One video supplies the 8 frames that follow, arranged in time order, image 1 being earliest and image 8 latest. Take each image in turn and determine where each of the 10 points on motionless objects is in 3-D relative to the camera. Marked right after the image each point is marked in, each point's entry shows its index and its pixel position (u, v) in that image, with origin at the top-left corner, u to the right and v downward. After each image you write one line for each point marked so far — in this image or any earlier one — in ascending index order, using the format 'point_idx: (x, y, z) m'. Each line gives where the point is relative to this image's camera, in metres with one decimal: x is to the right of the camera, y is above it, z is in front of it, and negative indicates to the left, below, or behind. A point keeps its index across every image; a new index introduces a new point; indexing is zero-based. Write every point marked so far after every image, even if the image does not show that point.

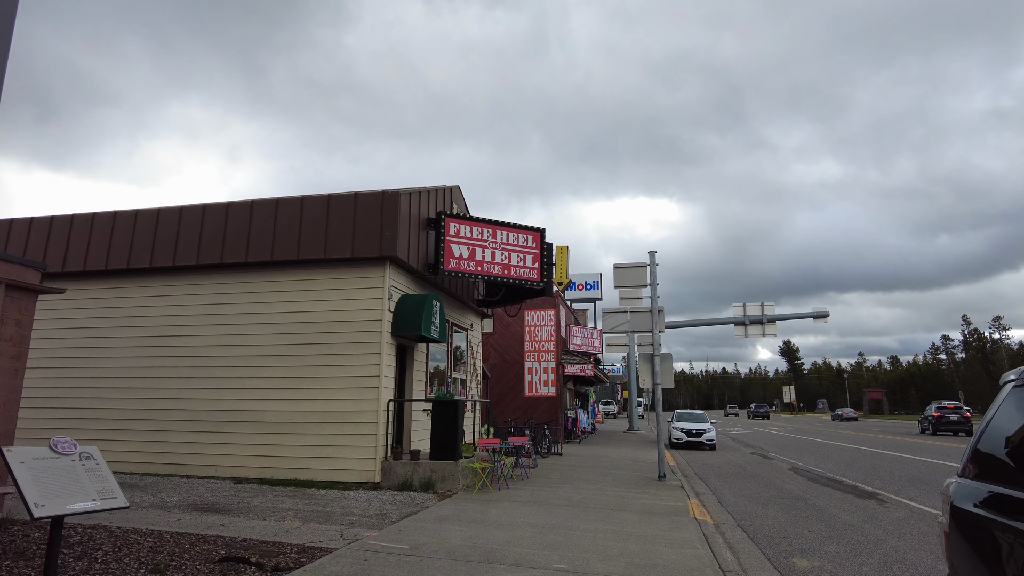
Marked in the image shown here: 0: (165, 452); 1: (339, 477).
0: (-5.9, -2.8, +10.7) m
1: (-2.7, -3.0, +10.0) m
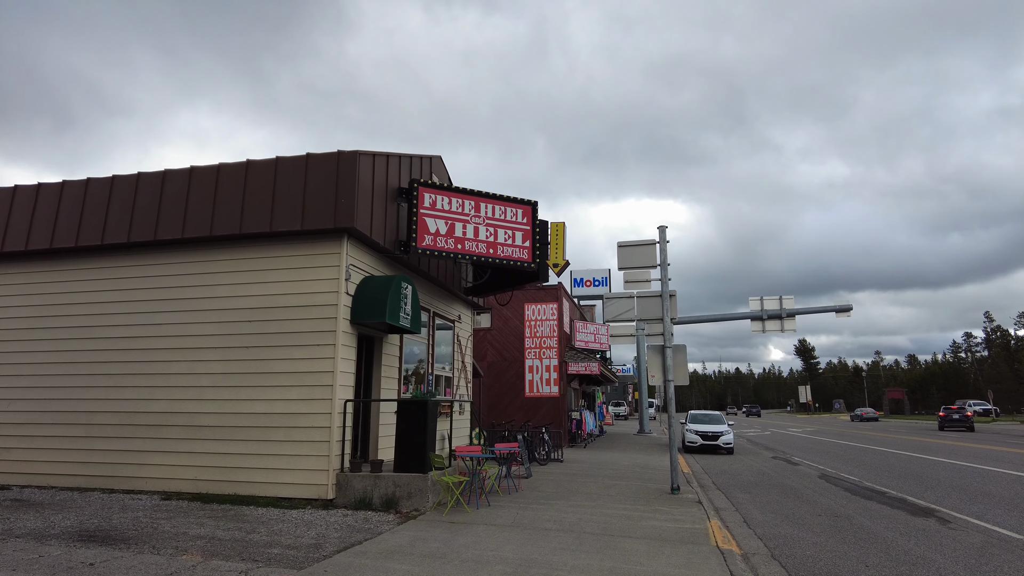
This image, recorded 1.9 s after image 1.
0: (-6.1, -2.5, +9.1) m
1: (-3.0, -2.7, +8.3) m
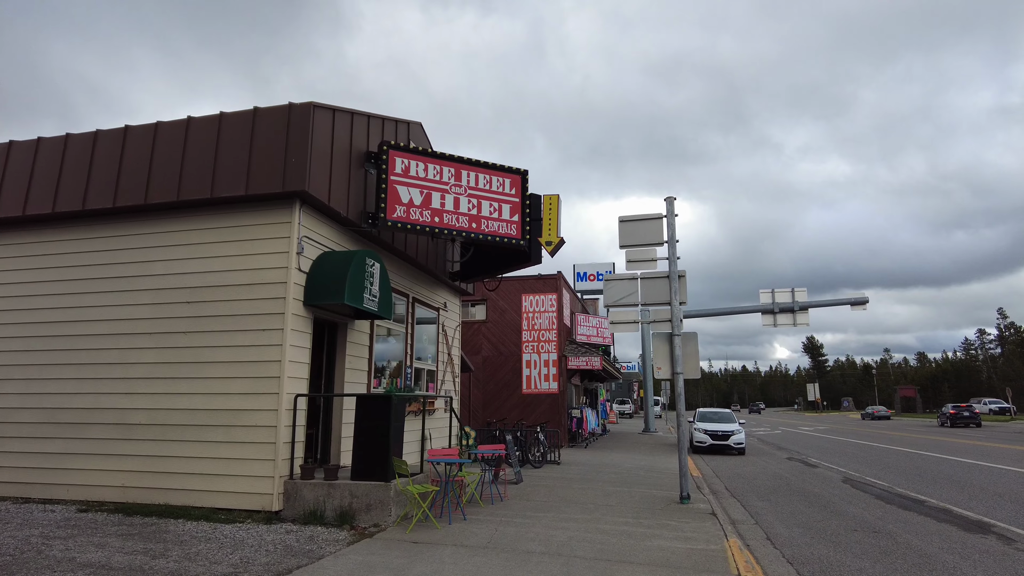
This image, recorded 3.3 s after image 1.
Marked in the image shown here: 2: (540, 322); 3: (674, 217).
0: (-6.3, -2.2, +7.8) m
1: (-3.2, -2.4, +7.0) m
2: (+0.8, -1.0, +19.5) m
3: (+2.4, +1.1, +9.4) m
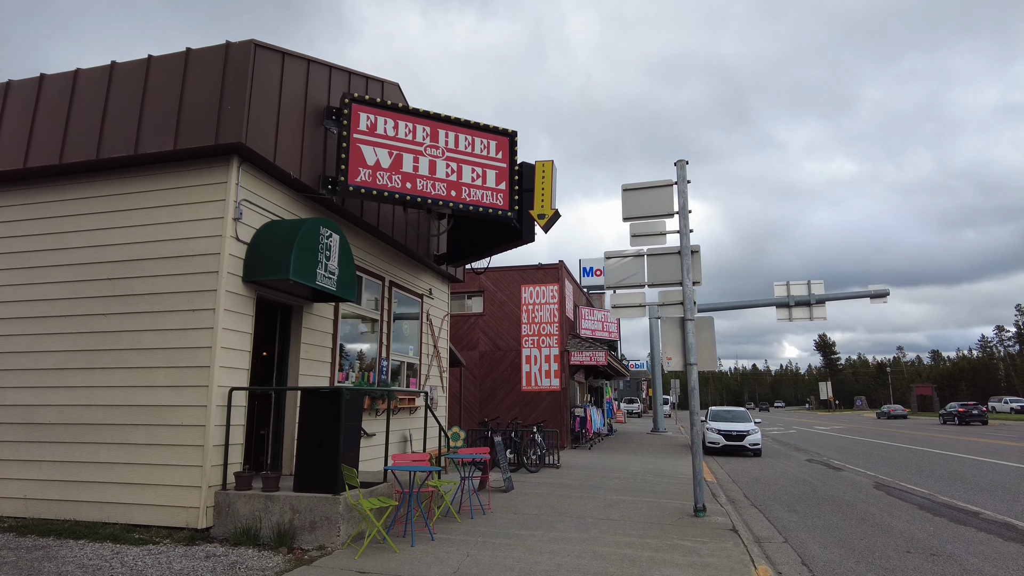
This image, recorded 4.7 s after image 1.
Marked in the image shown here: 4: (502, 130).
0: (-6.5, -2.0, +6.7) m
1: (-3.4, -2.1, +5.8) m
2: (+0.8, -0.7, +18.2) m
3: (+2.2, +1.4, +8.1) m
4: (-0.1, +2.1, +8.4) m
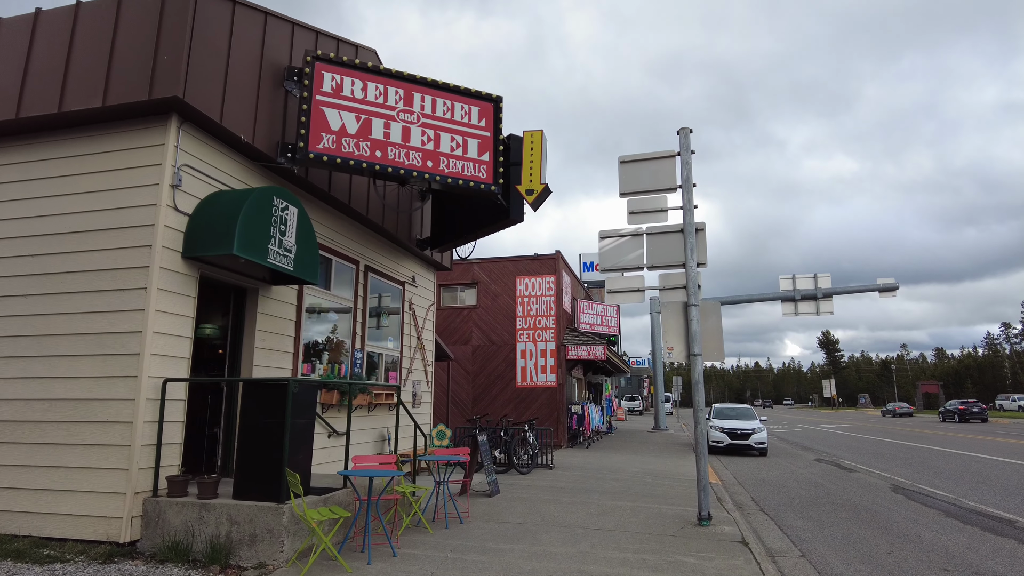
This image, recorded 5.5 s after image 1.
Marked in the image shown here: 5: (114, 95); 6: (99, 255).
0: (-6.7, -1.8, +5.9) m
1: (-3.6, -1.9, +5.0) m
2: (+0.6, -0.5, +17.4) m
3: (+2.1, +1.6, +7.3) m
4: (-0.3, +2.3, +7.6) m
5: (-3.4, +1.7, +5.5) m
6: (-3.5, +0.3, +5.4) m
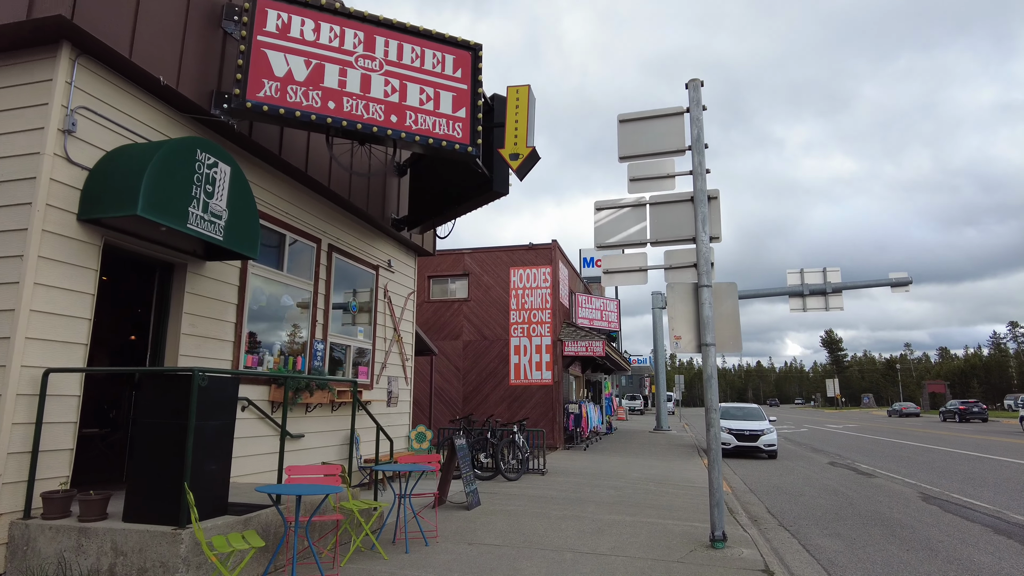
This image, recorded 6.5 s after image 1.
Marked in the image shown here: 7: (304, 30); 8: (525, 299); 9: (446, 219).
0: (-6.9, -1.5, +4.8) m
1: (-3.8, -1.7, +4.0) m
2: (+0.4, -0.3, +16.4) m
3: (+1.9, +1.8, +6.2) m
4: (-0.5, +2.5, +6.6) m
5: (-3.6, +1.9, +4.4) m
6: (-3.7, +0.5, +4.4) m
7: (-1.9, +2.4, +5.8) m
8: (+0.3, -0.3, +16.5) m
9: (-0.9, +1.0, +8.6) m
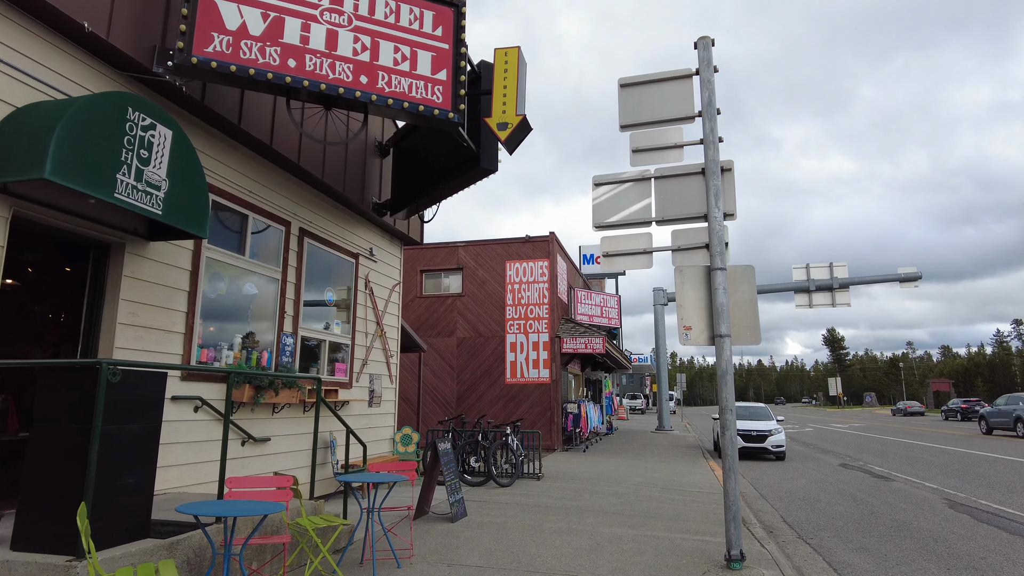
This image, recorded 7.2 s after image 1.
0: (-7.0, -1.4, +4.1) m
1: (-3.9, -1.6, +3.3) m
2: (+0.3, -0.1, +15.6) m
3: (+1.7, +1.9, +5.5) m
4: (-0.6, +2.7, +5.8) m
5: (-3.7, +2.0, +3.7) m
6: (-3.9, +0.6, +3.6) m
7: (-2.0, +2.5, +5.1) m
8: (+0.2, -0.1, +15.8) m
9: (-1.0, +1.1, +7.9) m
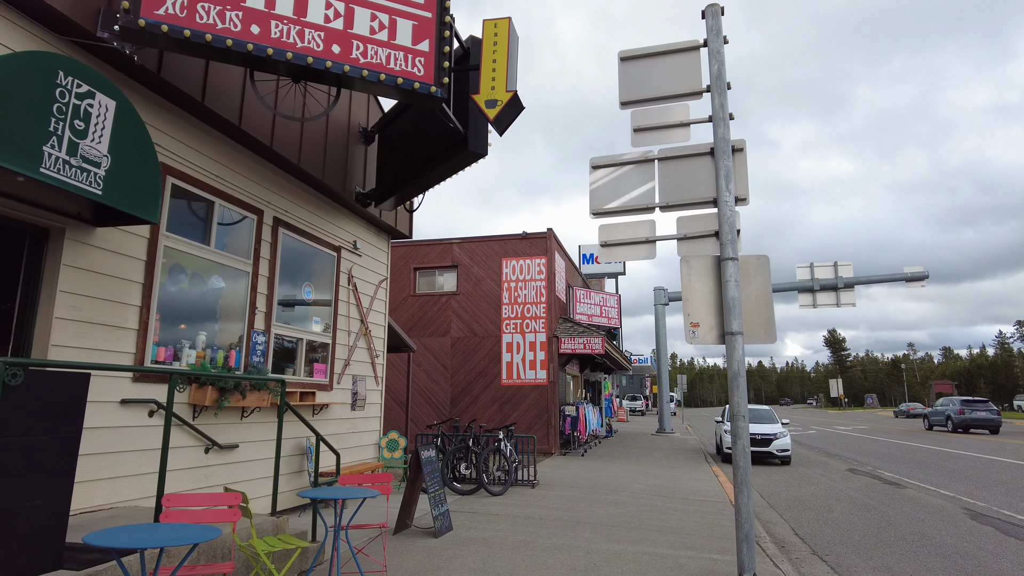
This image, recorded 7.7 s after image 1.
0: (-7.1, -1.4, +3.6) m
1: (-4.0, -1.5, +2.7) m
2: (+0.2, -0.1, +15.1) m
3: (+1.7, +2.0, +5.0) m
4: (-0.7, +2.7, +5.3) m
5: (-3.8, +2.1, +3.2) m
6: (-3.9, +0.7, +3.1) m
7: (-2.1, +2.6, +4.6) m
8: (+0.1, -0.1, +15.3) m
9: (-1.1, +1.2, +7.3) m
